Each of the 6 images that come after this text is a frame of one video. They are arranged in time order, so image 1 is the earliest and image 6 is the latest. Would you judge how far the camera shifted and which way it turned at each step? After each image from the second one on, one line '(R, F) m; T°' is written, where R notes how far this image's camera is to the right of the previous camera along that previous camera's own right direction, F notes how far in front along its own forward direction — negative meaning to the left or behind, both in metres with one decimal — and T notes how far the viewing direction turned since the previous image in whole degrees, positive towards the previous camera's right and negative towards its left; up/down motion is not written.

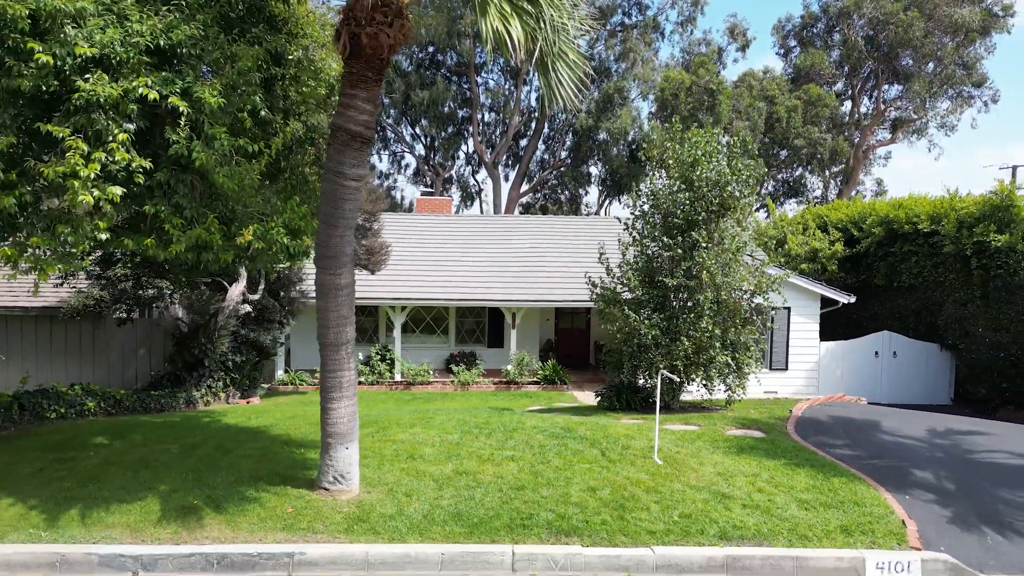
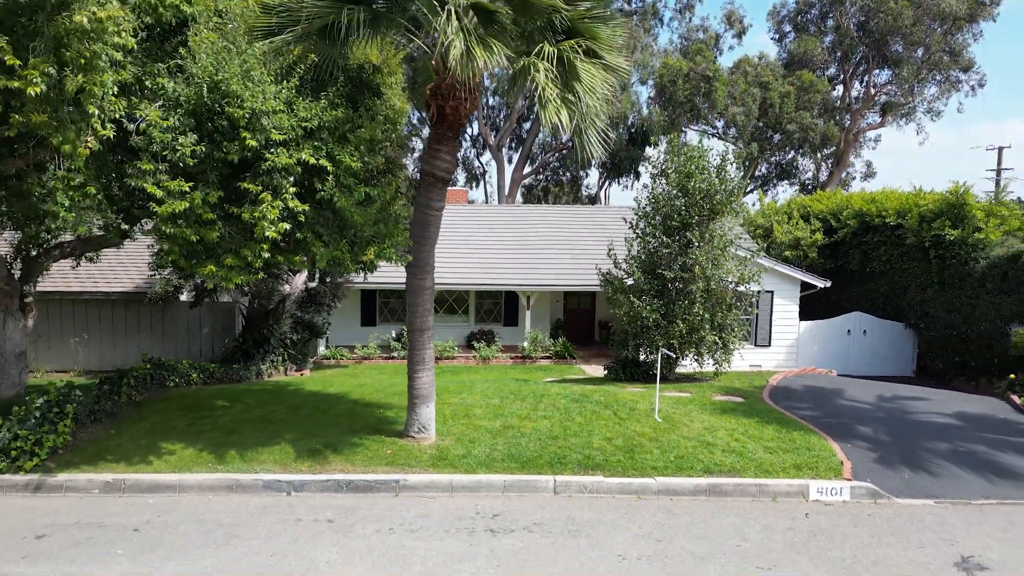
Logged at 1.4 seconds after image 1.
(-0.4, -1.8) m; 0°
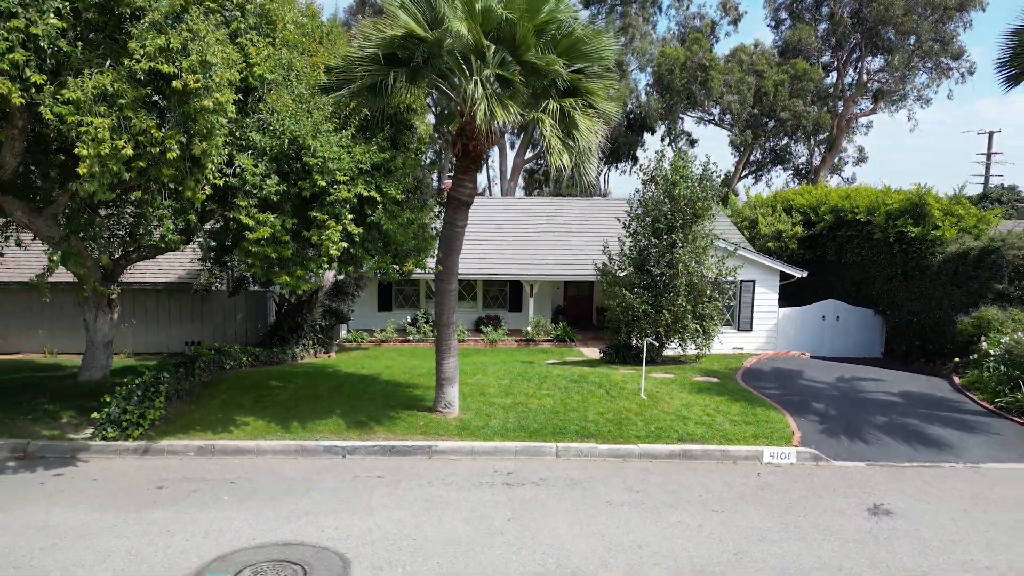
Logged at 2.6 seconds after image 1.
(-0.1, -1.5) m; 0°
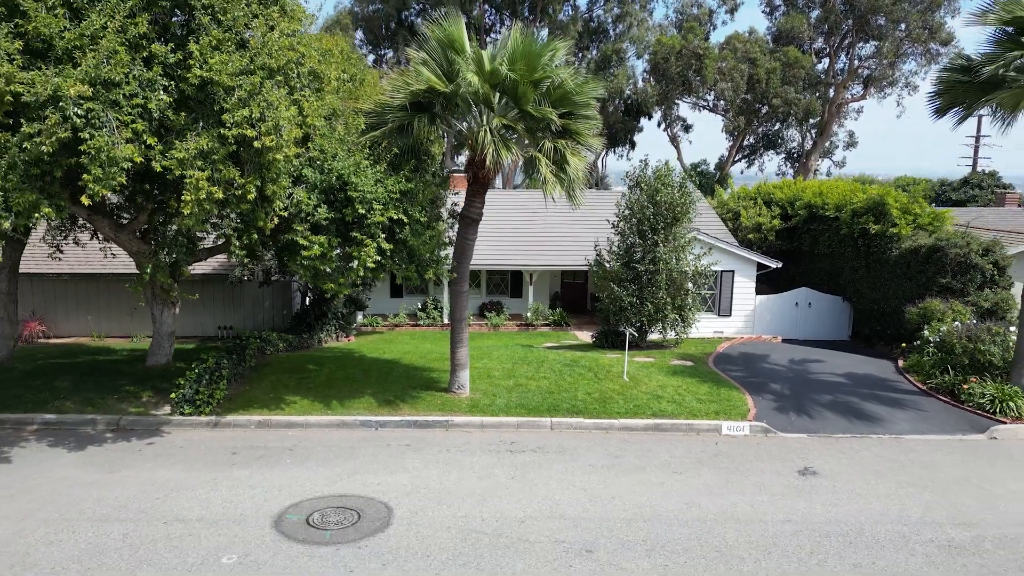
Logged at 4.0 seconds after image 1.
(0.0, -1.7) m; 0°
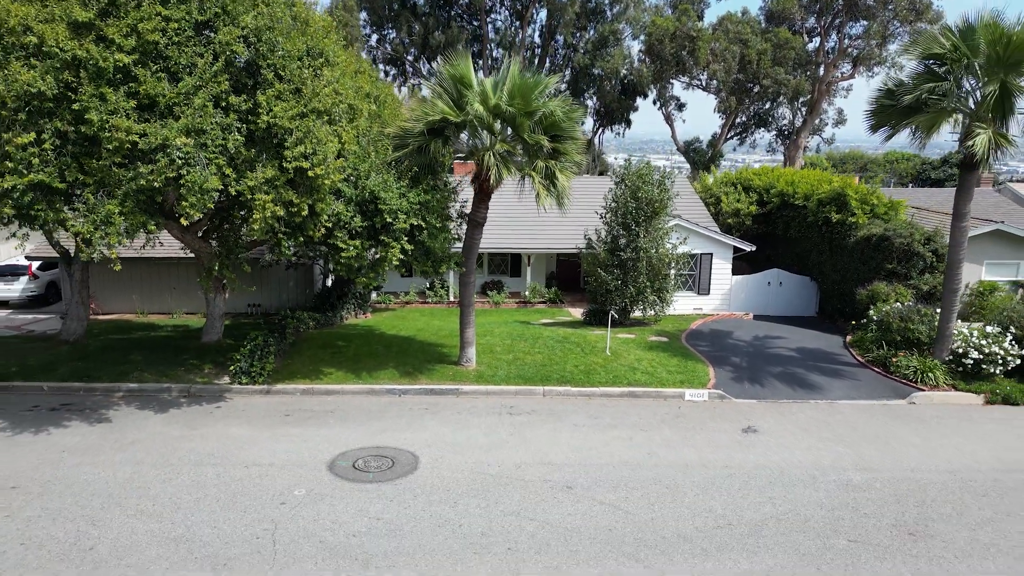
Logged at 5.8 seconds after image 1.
(0.0, -2.0) m; 0°
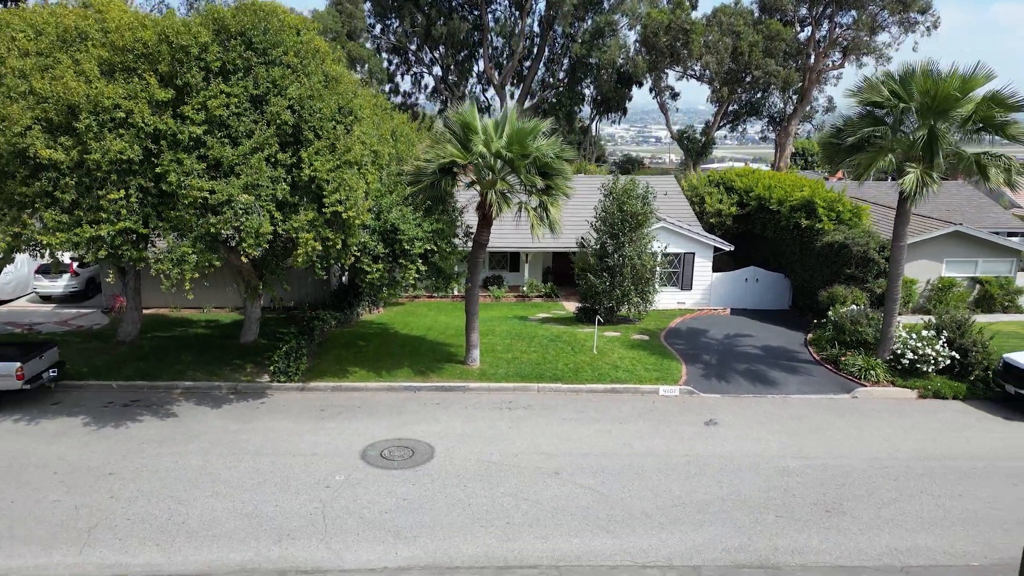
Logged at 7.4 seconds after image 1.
(0.0, -2.0) m; 0°
